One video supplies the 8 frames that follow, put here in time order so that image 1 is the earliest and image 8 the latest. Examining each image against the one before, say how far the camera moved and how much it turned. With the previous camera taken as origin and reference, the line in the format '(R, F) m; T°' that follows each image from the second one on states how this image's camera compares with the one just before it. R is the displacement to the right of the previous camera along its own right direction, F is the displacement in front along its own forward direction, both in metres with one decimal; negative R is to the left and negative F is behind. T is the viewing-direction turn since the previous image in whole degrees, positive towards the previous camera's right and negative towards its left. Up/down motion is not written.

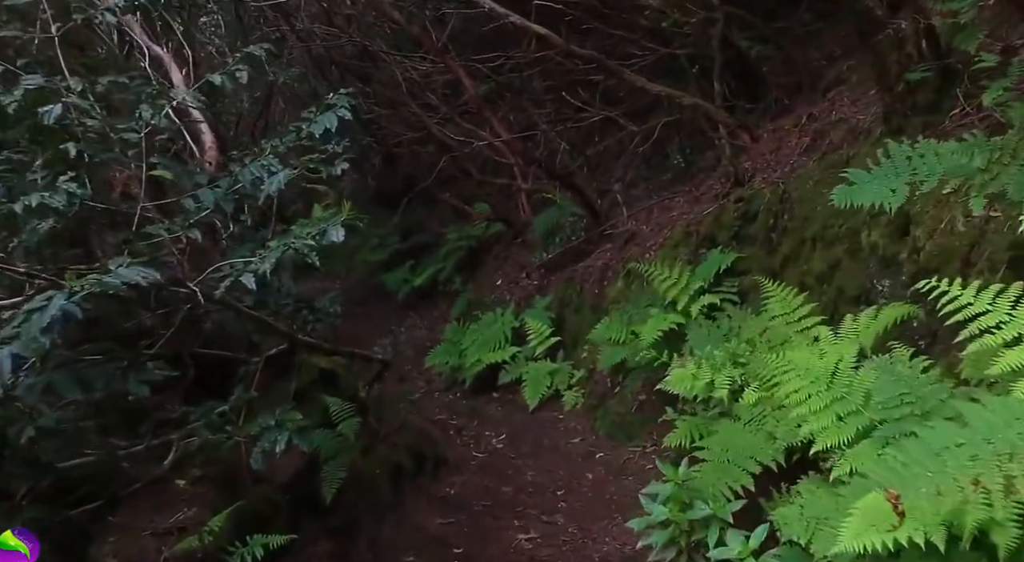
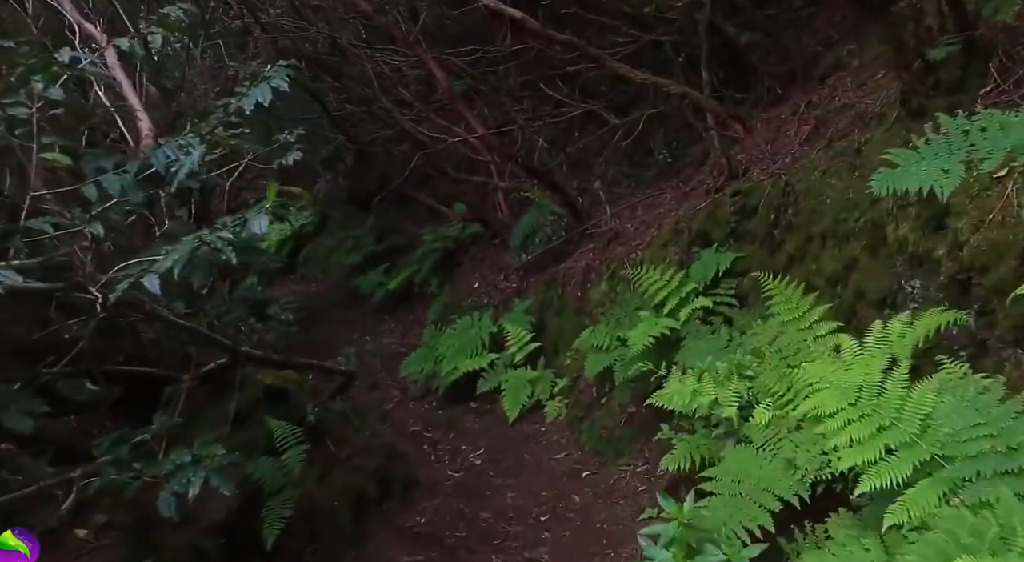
(0.0, +0.6) m; +1°
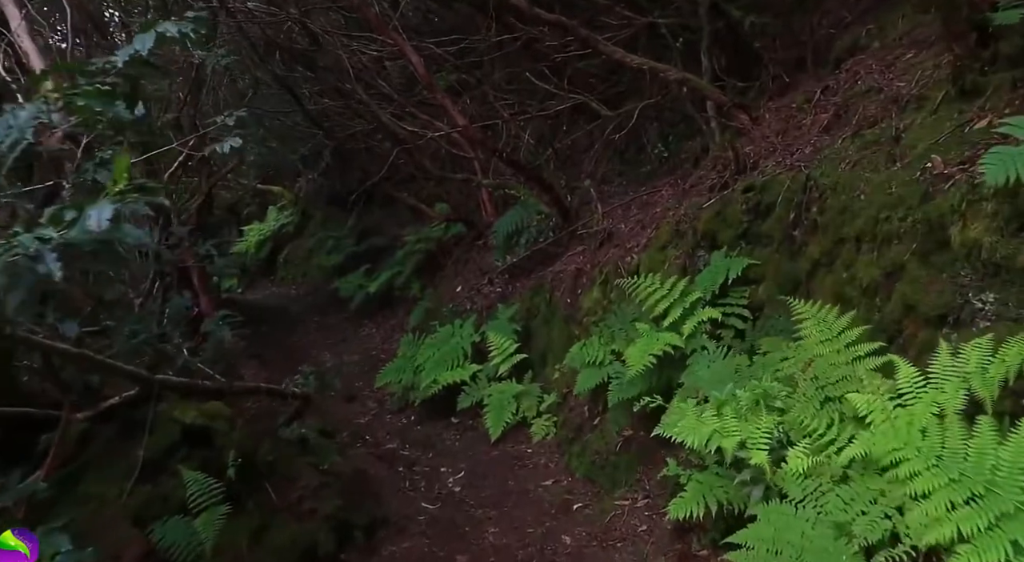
(0.0, +0.7) m; +1°
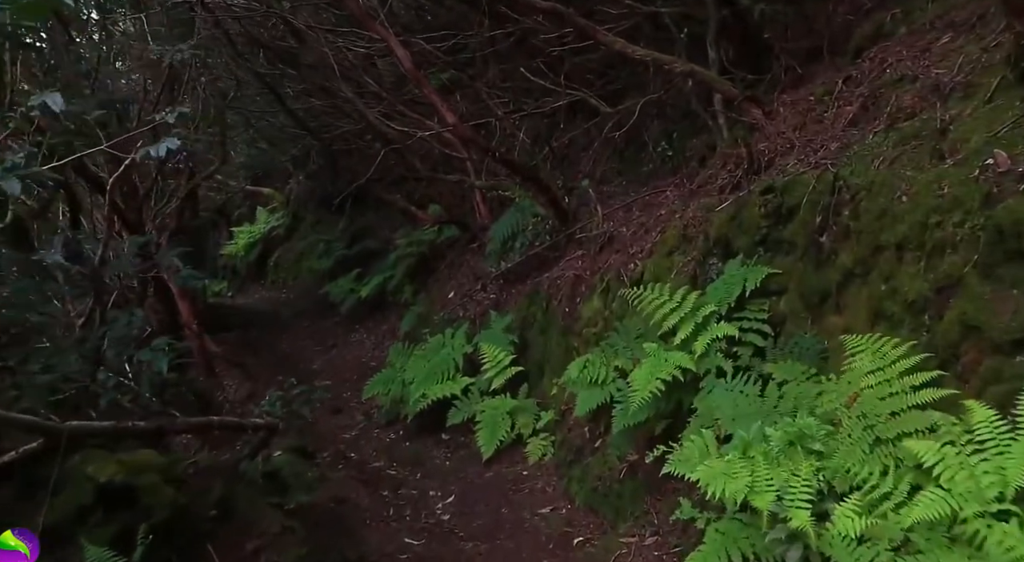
(0.0, +0.6) m; 0°
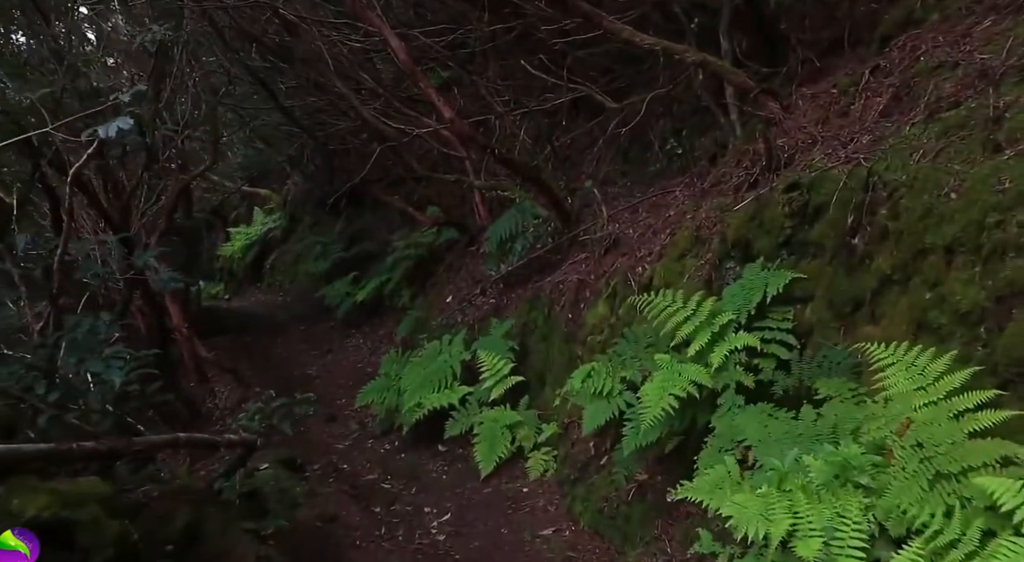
(0.0, +0.4) m; 0°
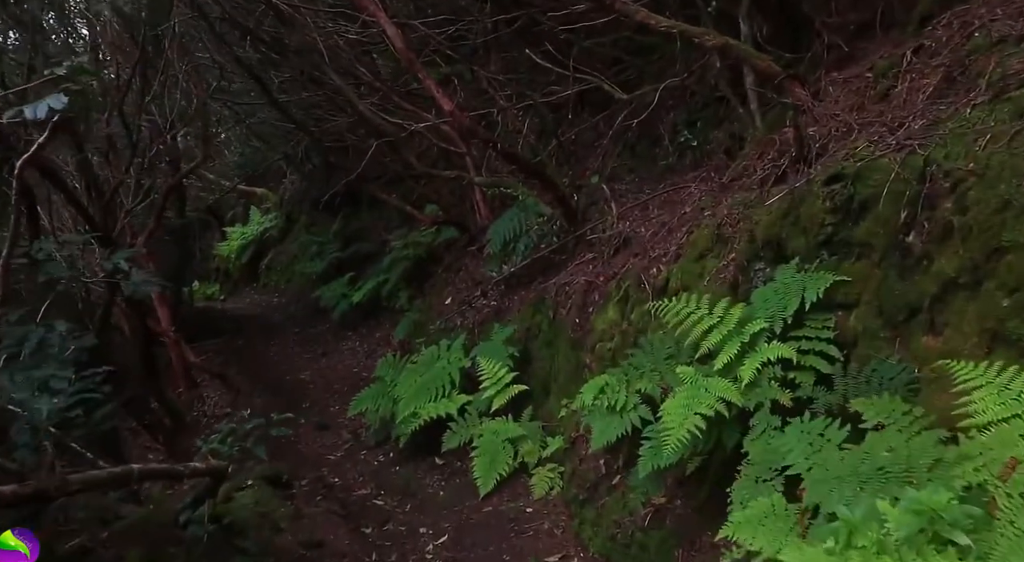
(0.0, +0.5) m; 0°
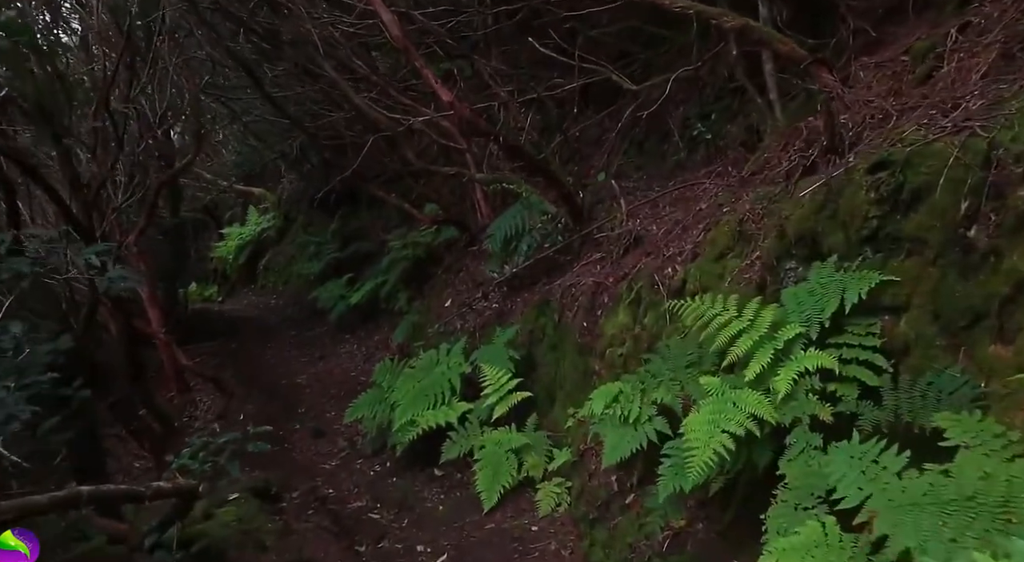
(0.0, +0.4) m; 0°
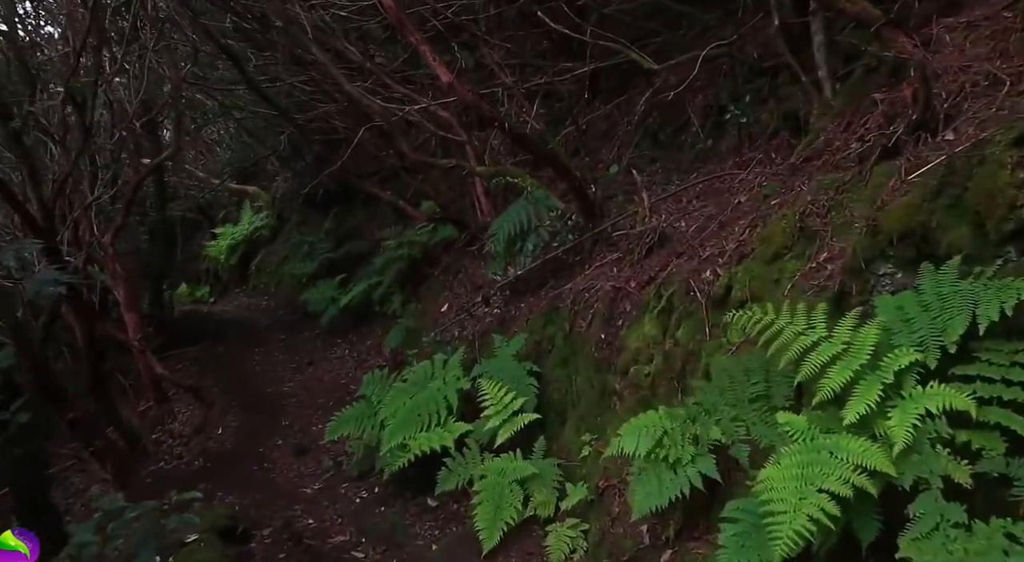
(0.0, +0.9) m; 0°
